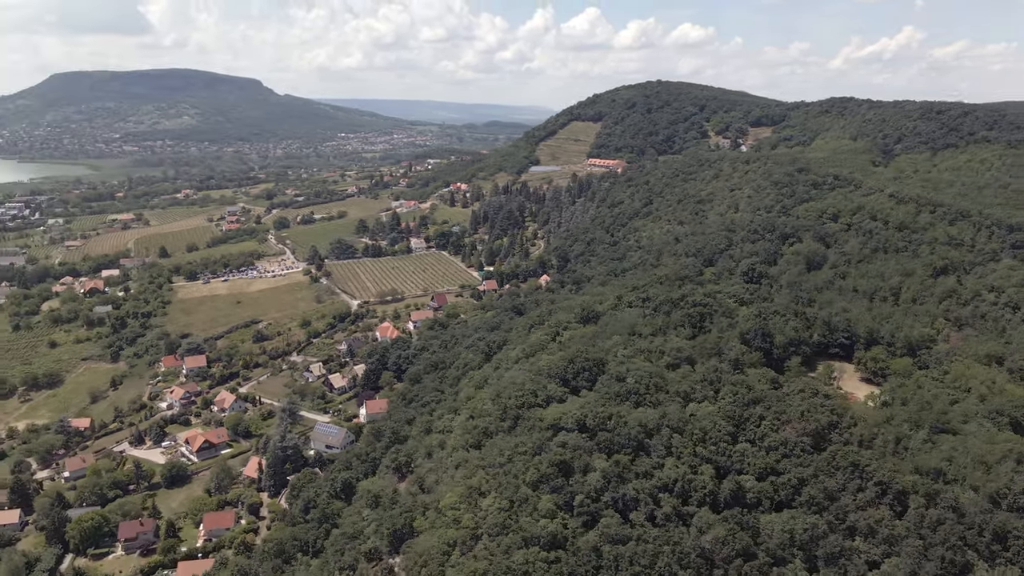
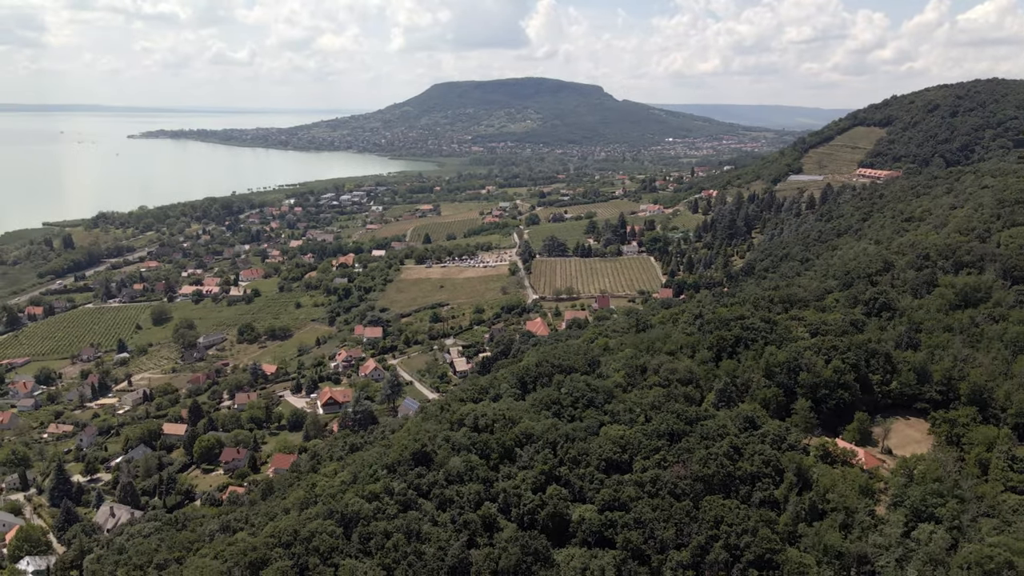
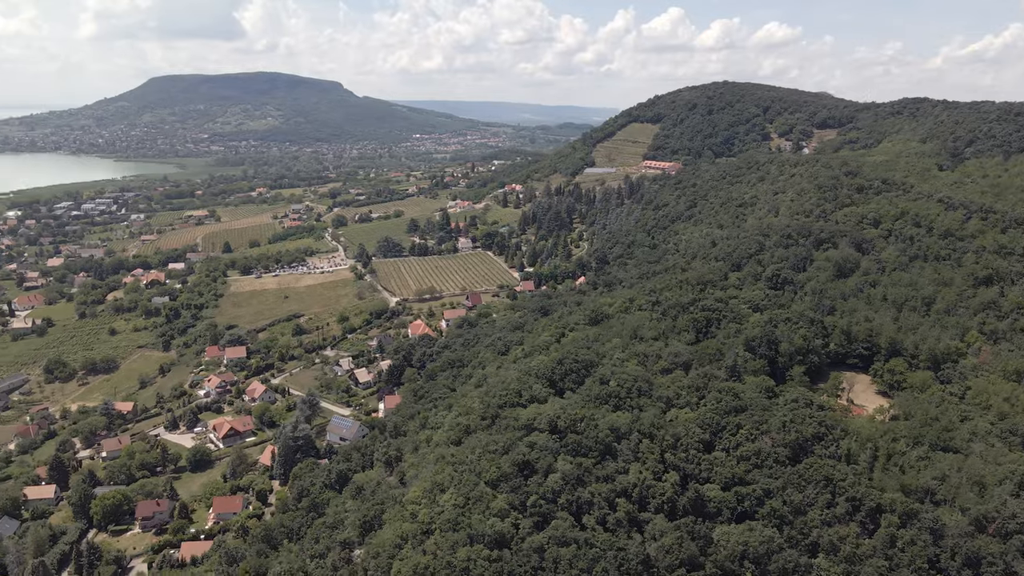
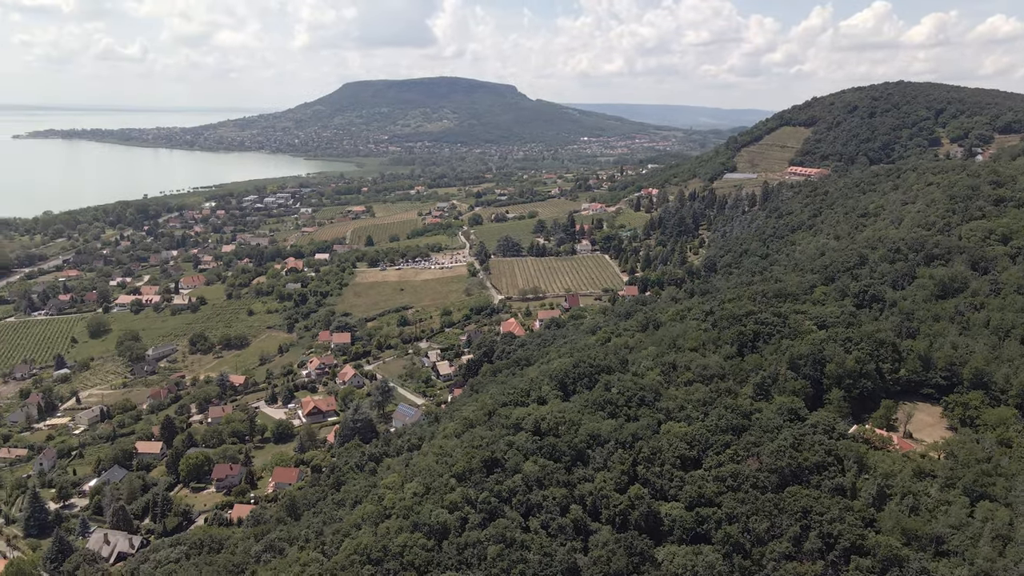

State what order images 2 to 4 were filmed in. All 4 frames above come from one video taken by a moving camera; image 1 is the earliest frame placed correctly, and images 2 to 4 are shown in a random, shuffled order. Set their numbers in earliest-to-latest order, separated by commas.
3, 4, 2
